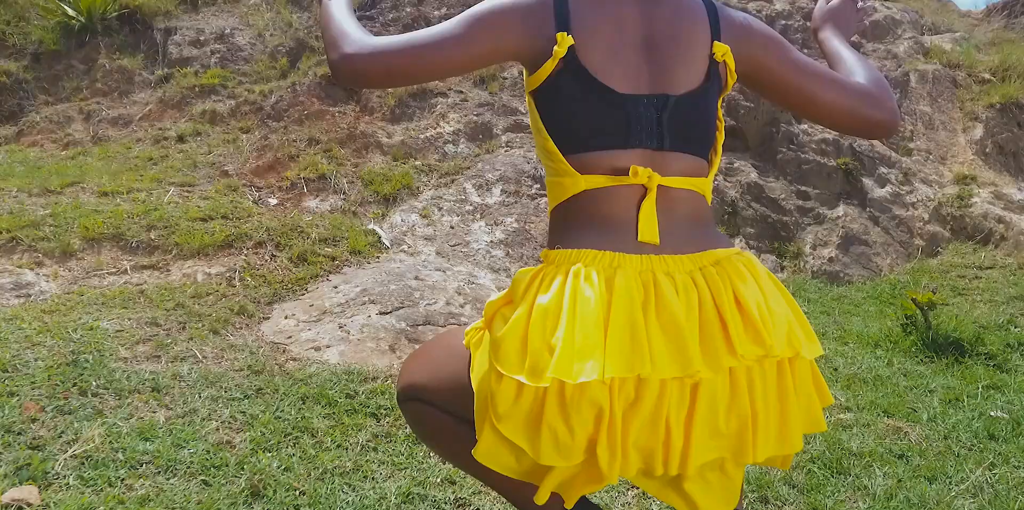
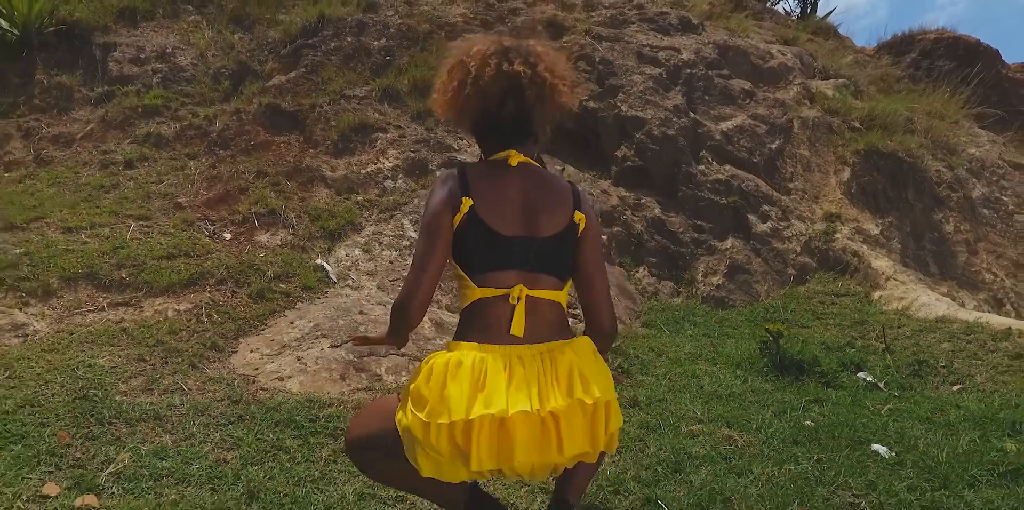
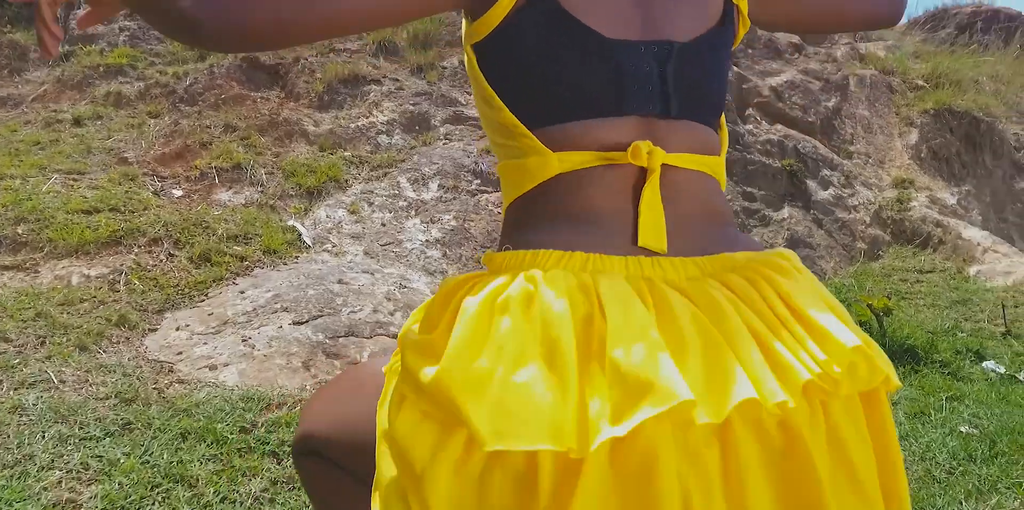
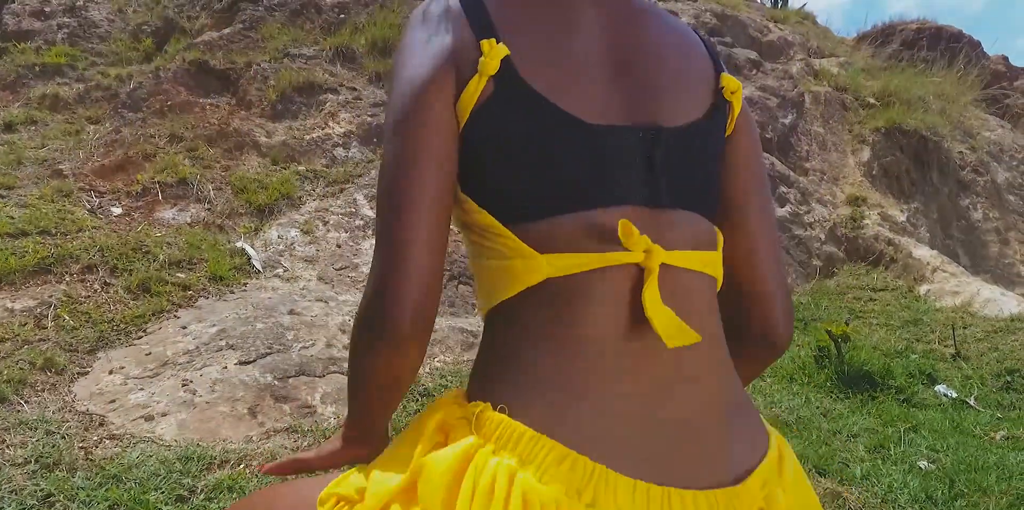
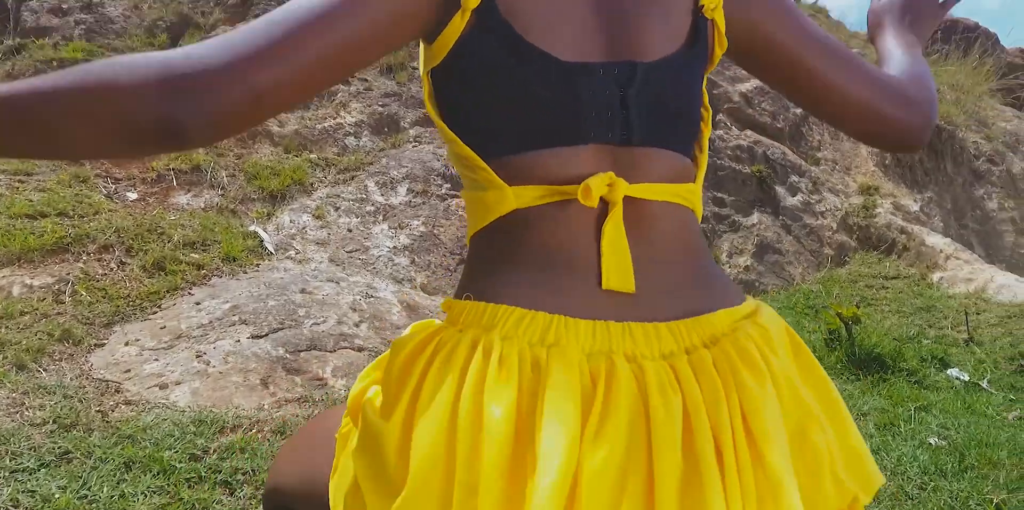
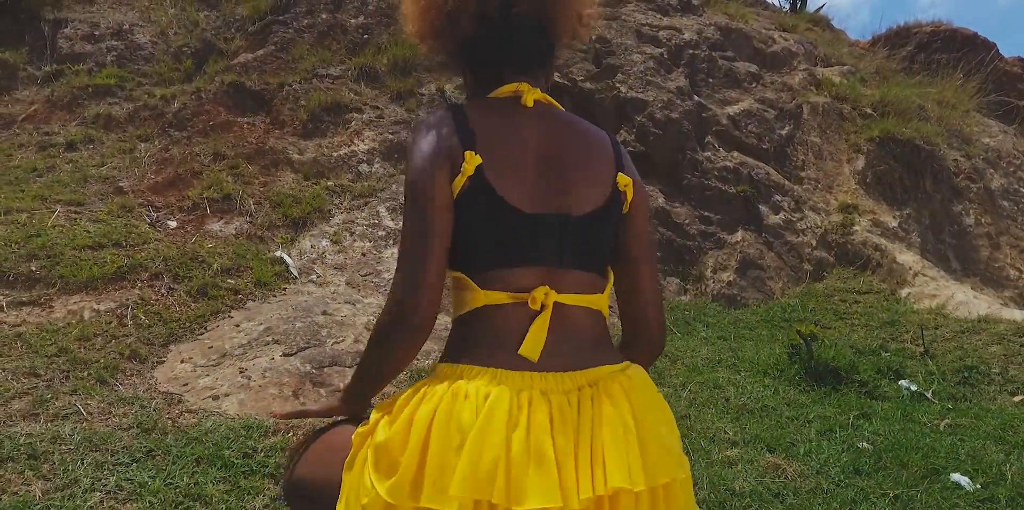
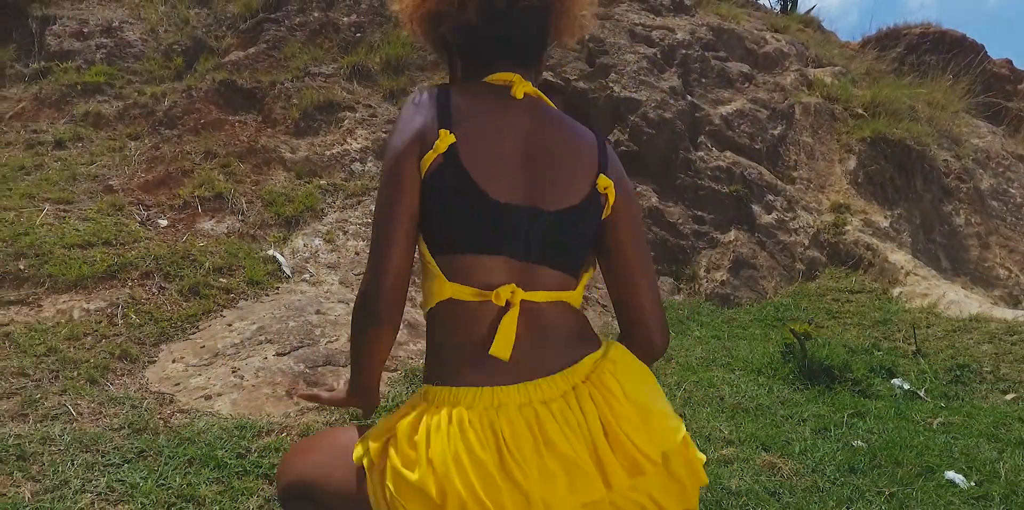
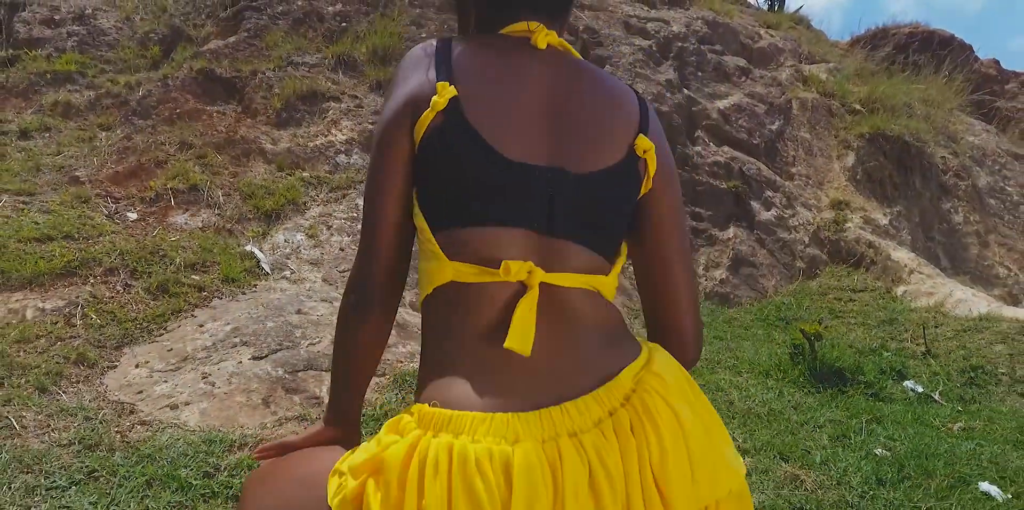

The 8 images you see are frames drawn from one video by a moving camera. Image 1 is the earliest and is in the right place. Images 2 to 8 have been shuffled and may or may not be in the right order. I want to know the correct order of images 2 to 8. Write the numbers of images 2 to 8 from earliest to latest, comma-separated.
3, 5, 4, 8, 7, 6, 2
